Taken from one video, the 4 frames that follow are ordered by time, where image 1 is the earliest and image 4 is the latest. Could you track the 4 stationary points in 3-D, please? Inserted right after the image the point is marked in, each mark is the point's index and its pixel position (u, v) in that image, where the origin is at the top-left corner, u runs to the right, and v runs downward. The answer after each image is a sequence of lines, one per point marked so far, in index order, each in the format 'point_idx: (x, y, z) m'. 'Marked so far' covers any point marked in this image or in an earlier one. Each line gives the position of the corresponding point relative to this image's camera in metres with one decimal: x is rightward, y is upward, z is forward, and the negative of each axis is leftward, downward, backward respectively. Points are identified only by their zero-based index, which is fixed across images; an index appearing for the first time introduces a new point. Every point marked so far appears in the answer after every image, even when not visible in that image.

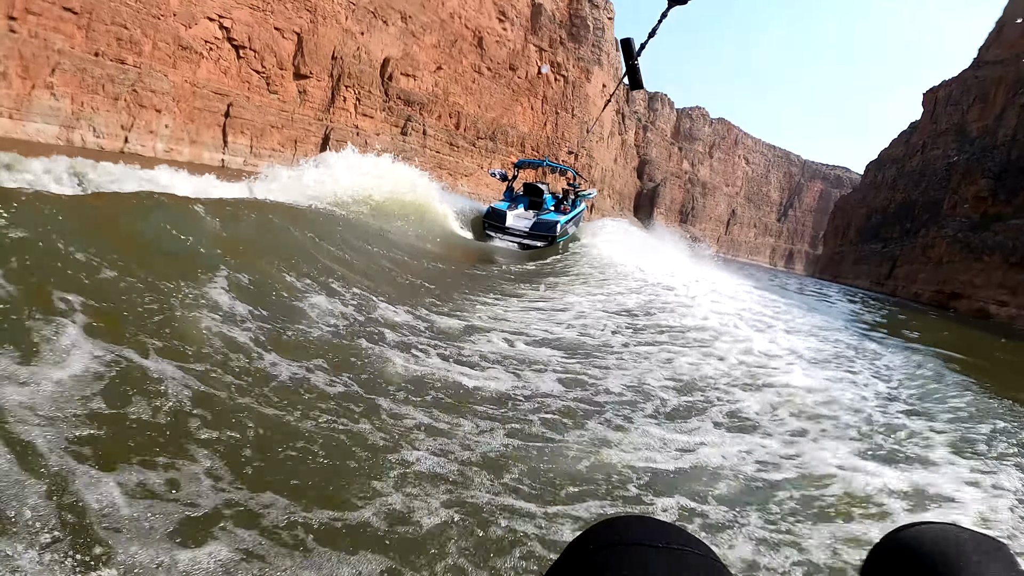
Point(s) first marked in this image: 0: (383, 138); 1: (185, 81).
0: (-3.4, +4.0, +16.5) m
1: (-6.6, +4.2, +12.6) m
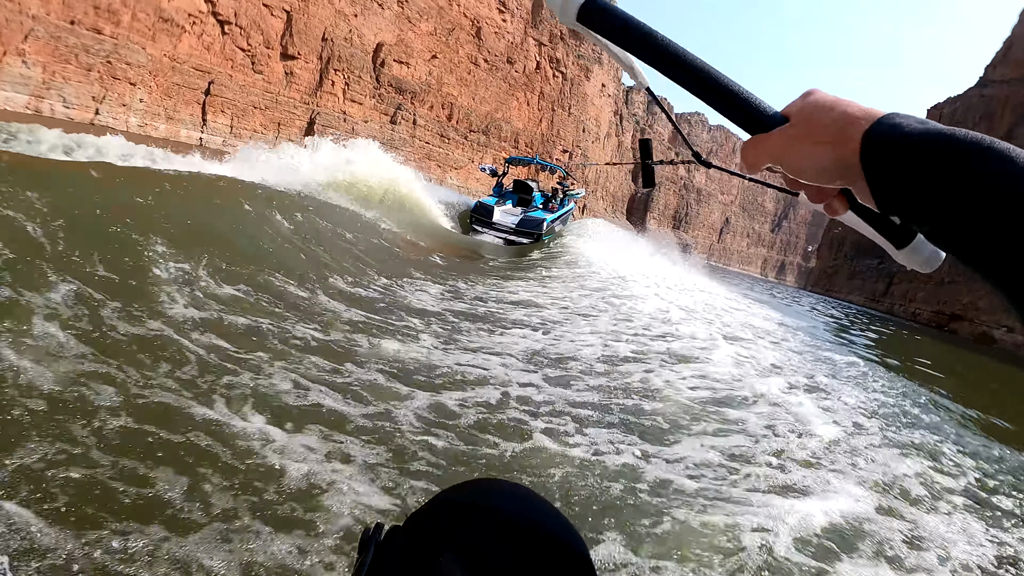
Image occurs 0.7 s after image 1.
0: (-3.6, +4.2, +16.0) m
1: (-6.7, +4.5, +12.0) m
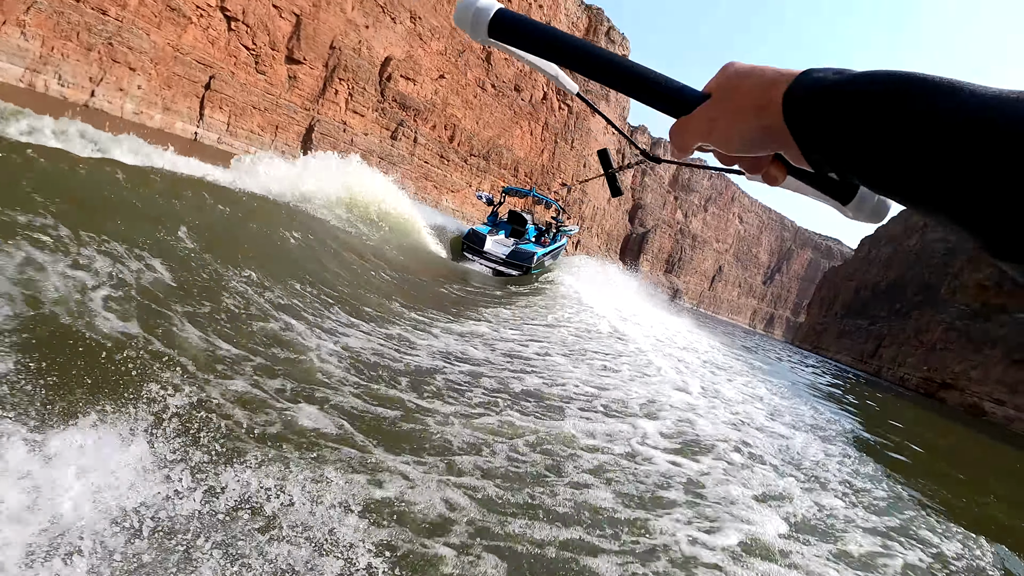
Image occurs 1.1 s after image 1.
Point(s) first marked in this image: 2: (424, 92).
0: (-3.5, +3.7, +15.8) m
1: (-6.5, +4.6, +11.9) m
2: (-2.4, +5.3, +17.2) m
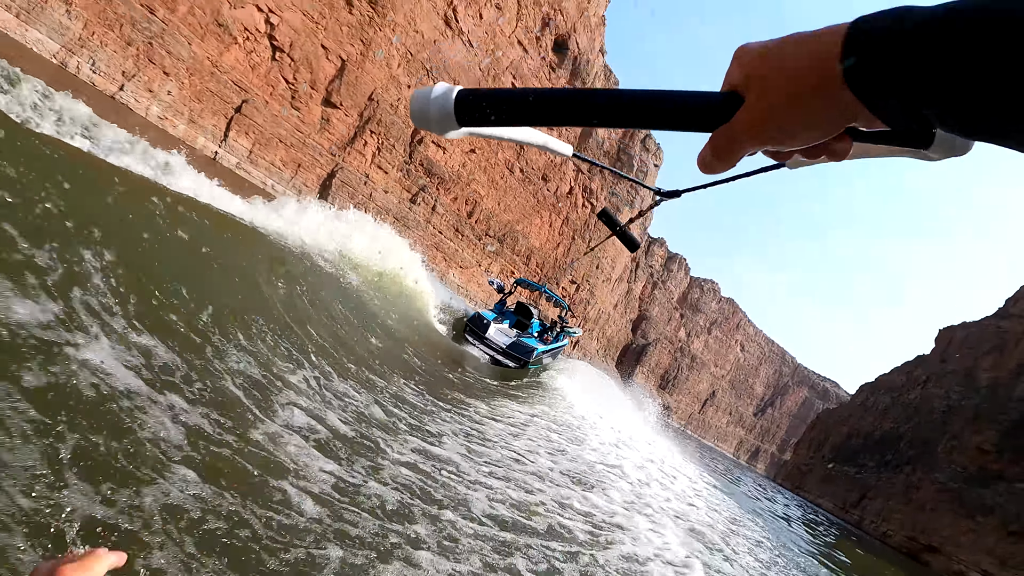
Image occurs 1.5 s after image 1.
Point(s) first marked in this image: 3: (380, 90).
0: (-3.1, +2.2, +15.3) m
1: (-5.4, +4.1, +11.3) m
2: (-1.9, +3.3, +17.0) m
3: (-3.1, +4.5, +14.5) m
